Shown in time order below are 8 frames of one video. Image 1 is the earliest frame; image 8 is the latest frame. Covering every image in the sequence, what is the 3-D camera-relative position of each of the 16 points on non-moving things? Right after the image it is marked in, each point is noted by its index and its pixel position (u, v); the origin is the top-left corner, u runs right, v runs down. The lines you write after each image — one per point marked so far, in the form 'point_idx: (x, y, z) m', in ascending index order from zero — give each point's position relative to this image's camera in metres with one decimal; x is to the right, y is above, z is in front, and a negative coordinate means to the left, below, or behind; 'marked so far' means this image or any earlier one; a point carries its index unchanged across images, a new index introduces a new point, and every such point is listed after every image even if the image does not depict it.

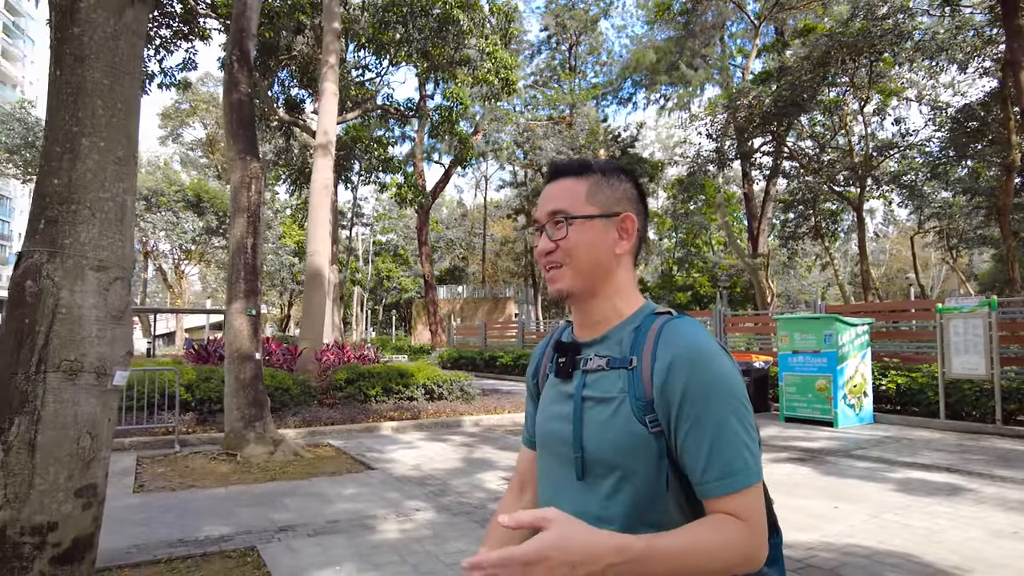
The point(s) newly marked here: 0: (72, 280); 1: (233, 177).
0: (-1.8, 0.0, +2.7) m
1: (-3.3, +1.3, +7.7) m
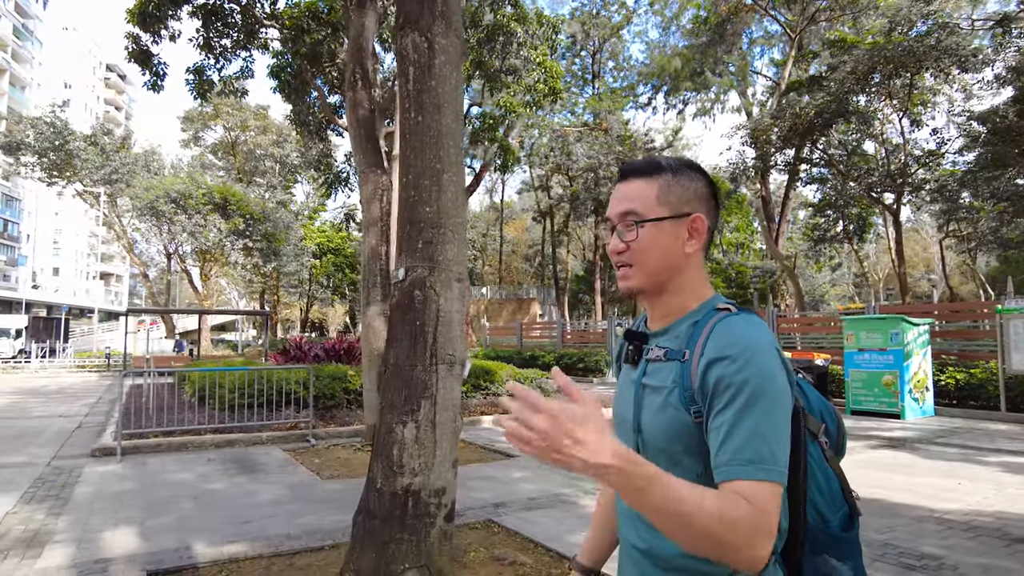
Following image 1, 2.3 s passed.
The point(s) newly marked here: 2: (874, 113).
0: (-0.4, 0.0, +3.3) m
1: (-1.9, +1.3, +8.2) m
2: (+9.4, +4.5, +16.9) m
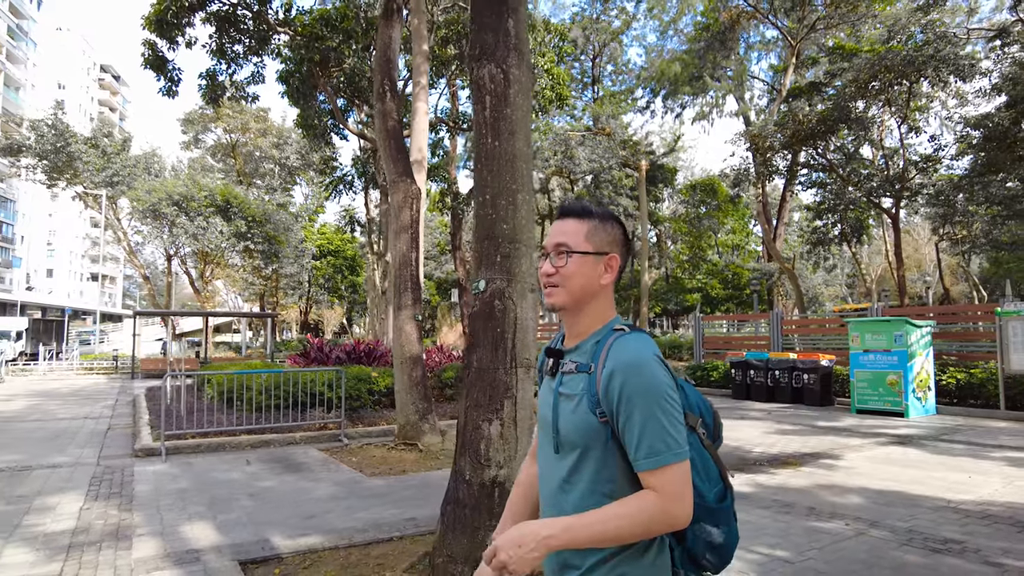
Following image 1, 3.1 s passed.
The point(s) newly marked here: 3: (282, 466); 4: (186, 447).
0: (0.0, -0.1, +3.7) m
1: (-1.5, +1.2, +8.5) m
2: (+9.7, +4.5, +17.3) m
3: (-2.5, -1.9, +7.0) m
4: (-4.0, -2.0, +7.9) m
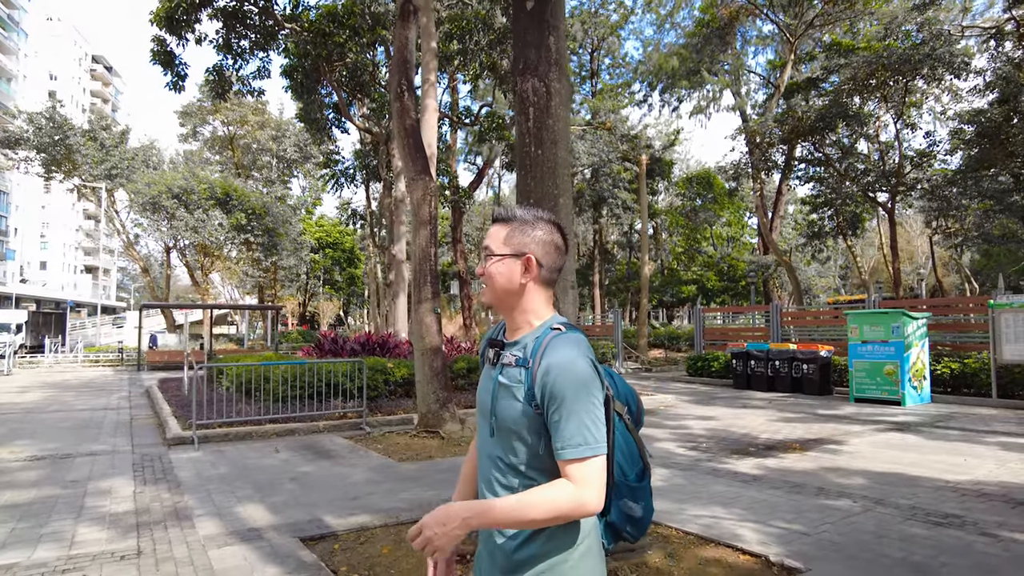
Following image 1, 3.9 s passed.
0: (+0.3, 0.0, +4.0) m
1: (-1.3, +1.3, +8.8) m
2: (+9.8, +4.7, +17.7) m
3: (-2.3, -1.9, +7.4) m
4: (-3.8, -1.9, +8.2) m
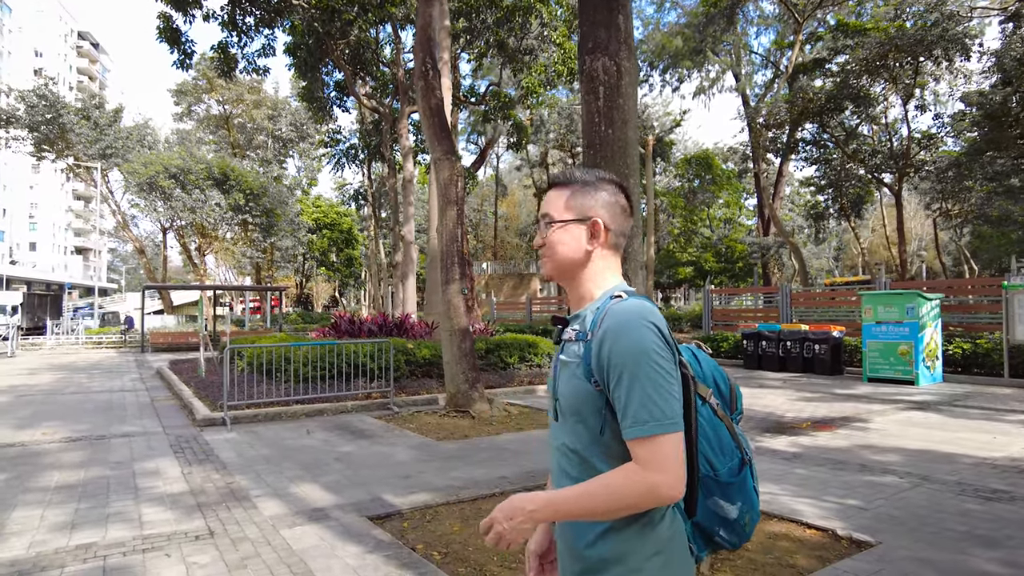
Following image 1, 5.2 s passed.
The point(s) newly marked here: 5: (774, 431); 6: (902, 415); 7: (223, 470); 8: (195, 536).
0: (+0.7, +0.1, +4.0) m
1: (-1.0, +1.5, +8.8) m
2: (+10.0, +5.2, +17.7) m
3: (-1.9, -1.7, +7.4) m
4: (-3.4, -1.6, +8.2) m
5: (+3.0, -1.6, +7.4) m
6: (+5.1, -1.7, +8.4) m
7: (-2.5, -1.6, +5.6) m
8: (-1.9, -1.5, +3.9) m
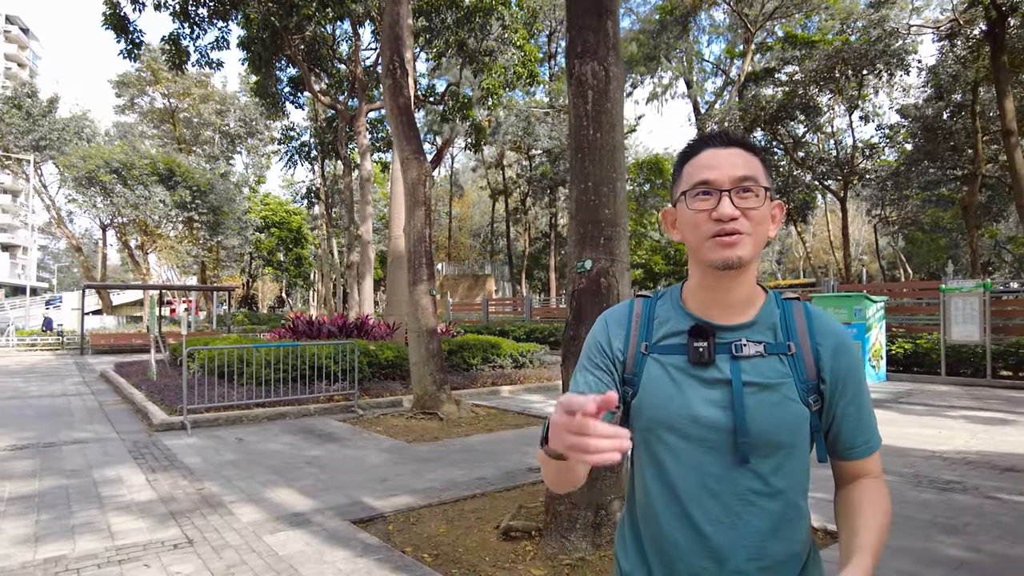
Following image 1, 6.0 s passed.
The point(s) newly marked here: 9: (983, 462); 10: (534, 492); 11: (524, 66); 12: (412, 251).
0: (+0.7, +0.1, +4.1) m
1: (-1.4, +1.5, +8.7) m
2: (+8.9, +5.1, +18.4) m
3: (-2.2, -1.7, +7.2) m
4: (-3.8, -1.6, +8.0) m
5: (+2.6, -1.7, +7.6) m
6: (+4.6, -1.7, +8.7) m
7: (-2.7, -1.6, +5.5) m
8: (-2.0, -1.5, +3.8) m
9: (+4.2, -1.6, +5.8) m
10: (+0.2, -1.5, +4.9) m
11: (+0.3, +6.1, +17.7) m
12: (-1.3, +0.5, +8.7) m
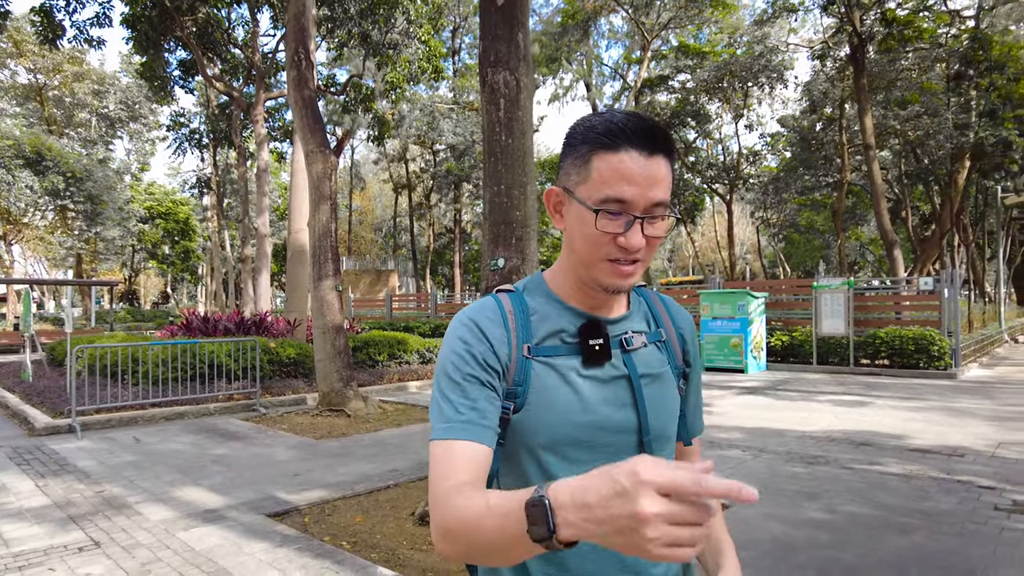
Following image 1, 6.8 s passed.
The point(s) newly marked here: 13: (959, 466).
0: (+0.1, +0.1, +4.3) m
1: (-2.6, +1.6, +8.6) m
2: (+6.1, +5.3, +19.7) m
3: (-3.2, -1.6, +7.1) m
4: (-4.9, -1.6, +7.6) m
5: (+1.5, -1.6, +8.2) m
6: (+3.3, -1.6, +9.6) m
7: (-3.4, -1.5, +5.2) m
8: (-2.5, -1.5, +3.7) m
9: (+3.4, -1.6, +6.6) m
10: (-0.5, -1.5, +5.1) m
11: (-2.2, +6.2, +17.7) m
12: (-2.6, +0.6, +8.6) m
13: (+3.8, -1.5, +5.5) m
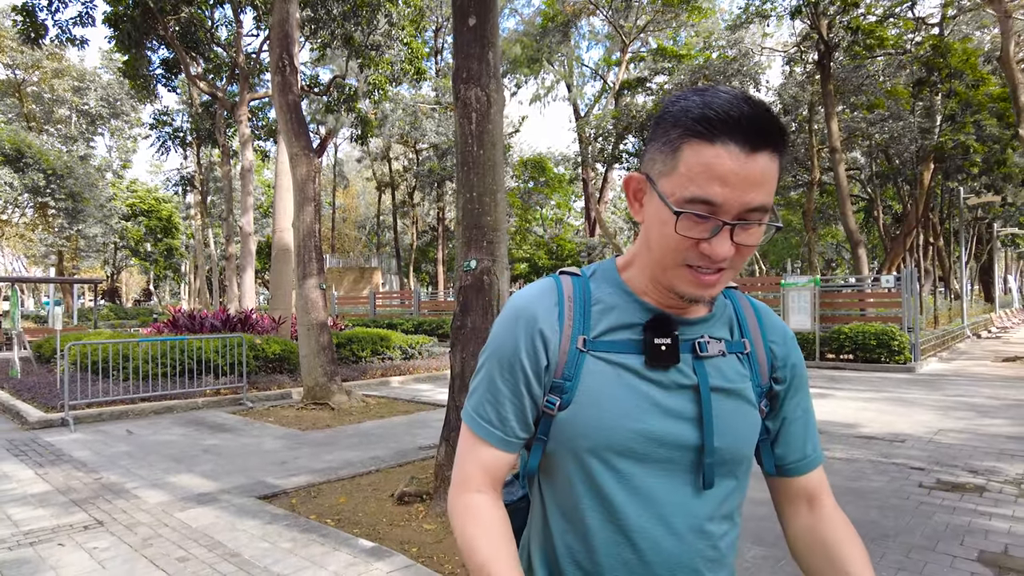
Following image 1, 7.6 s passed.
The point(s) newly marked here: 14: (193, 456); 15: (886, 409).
0: (-0.1, +0.1, +4.7) m
1: (-2.9, +1.6, +8.9) m
2: (+5.5, +5.3, +20.2) m
3: (-3.5, -1.6, +7.4) m
4: (-5.2, -1.6, +7.8) m
5: (+1.2, -1.6, +8.6) m
6: (+3.0, -1.6, +10.0) m
7: (-3.7, -1.5, +5.5) m
8: (-2.7, -1.5, +4.0) m
9: (+3.1, -1.5, +7.0) m
10: (-0.7, -1.5, +5.5) m
11: (-2.8, +6.2, +18.0) m
12: (-2.9, +0.6, +8.9) m
13: (+3.6, -1.5, +6.0) m
14: (-2.9, -1.5, +5.9) m
15: (+4.7, -1.5, +8.2) m
